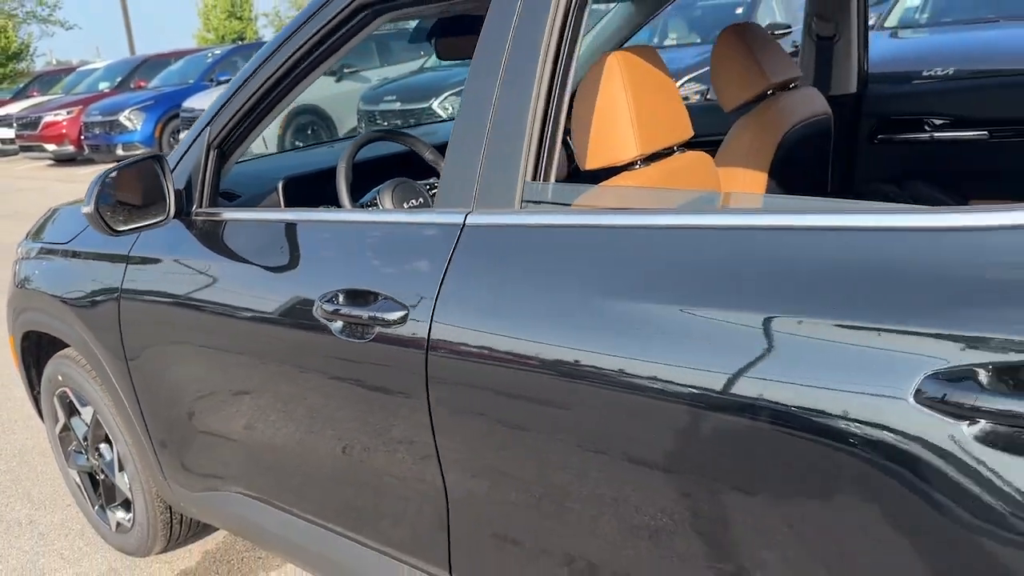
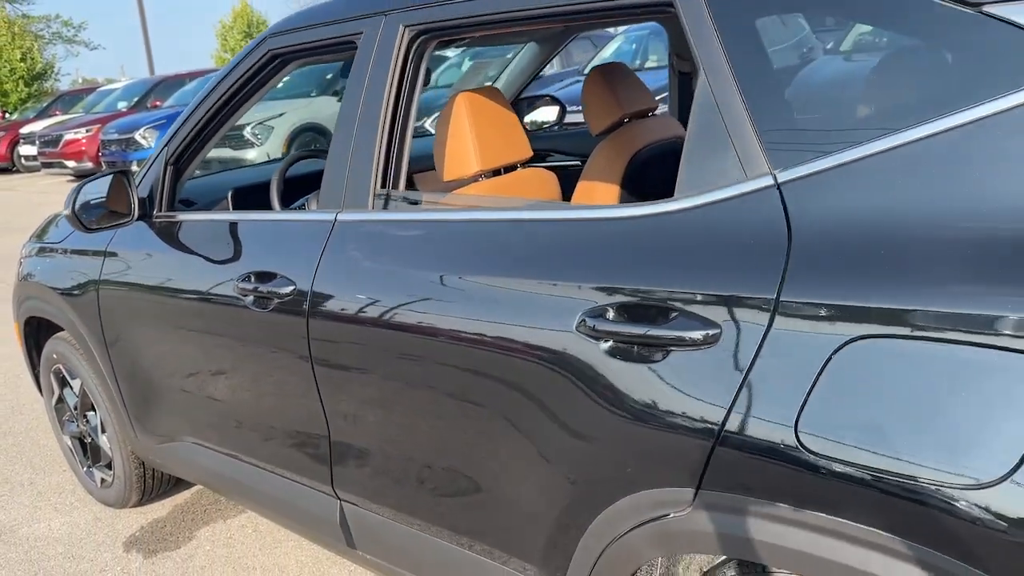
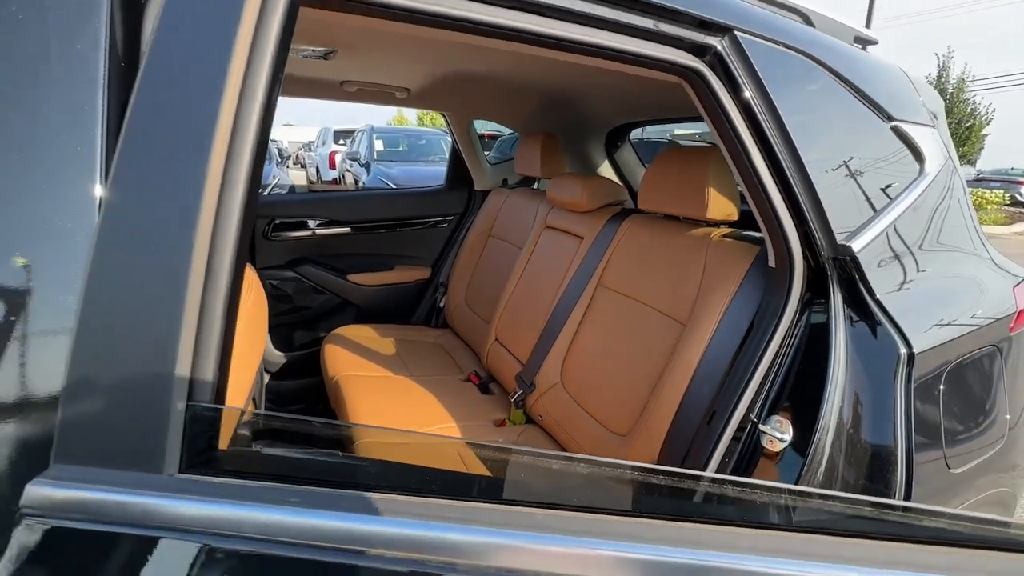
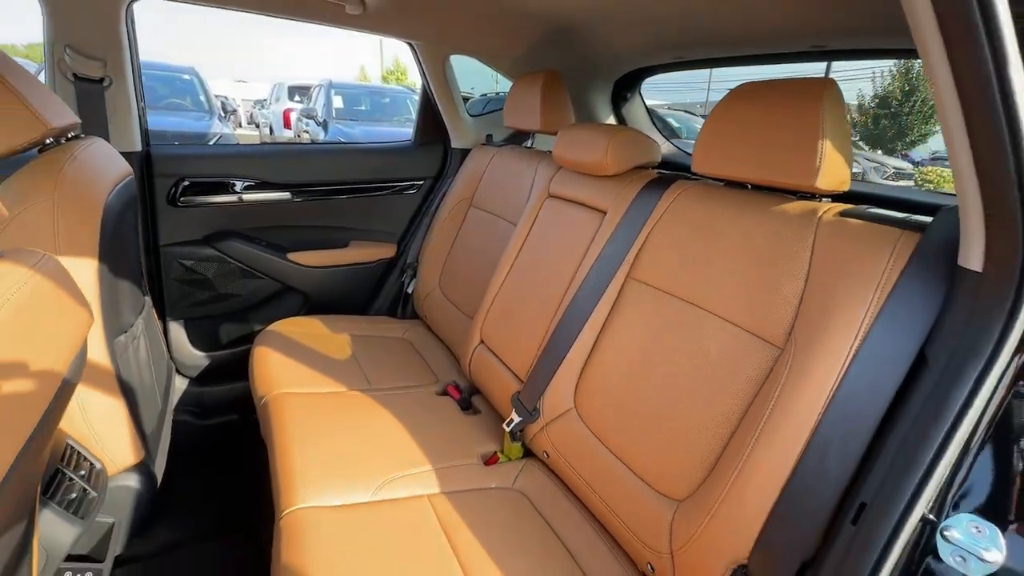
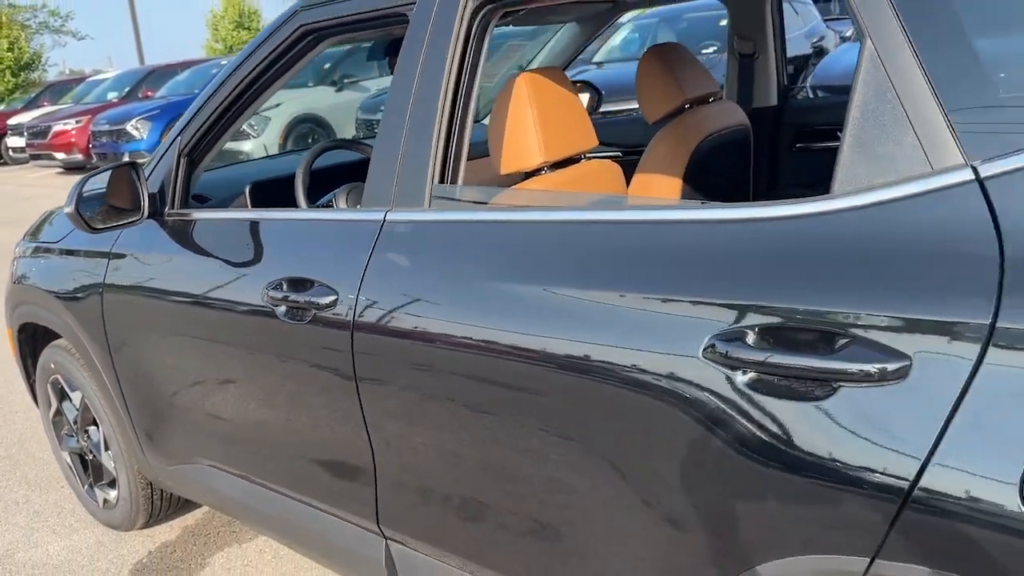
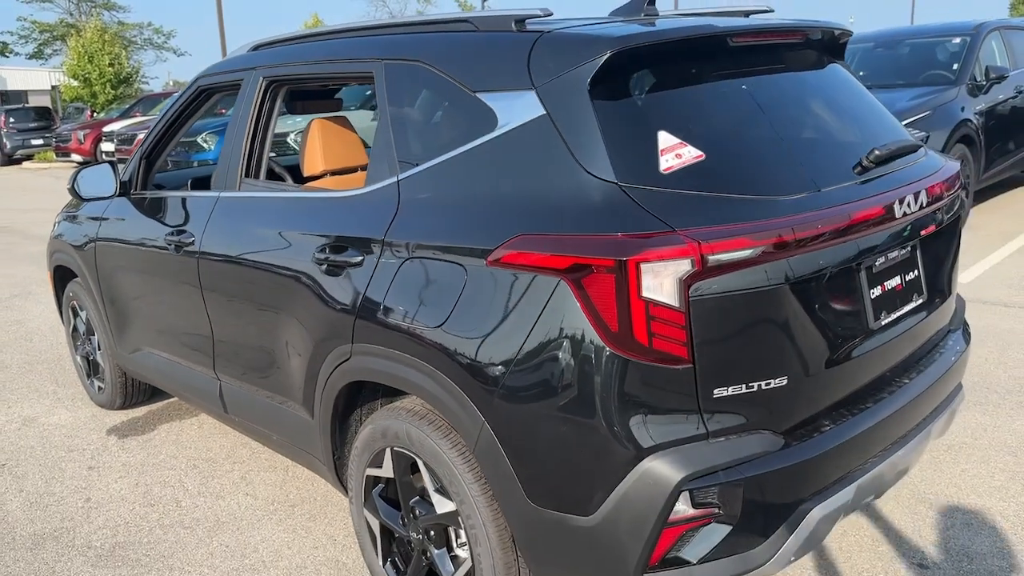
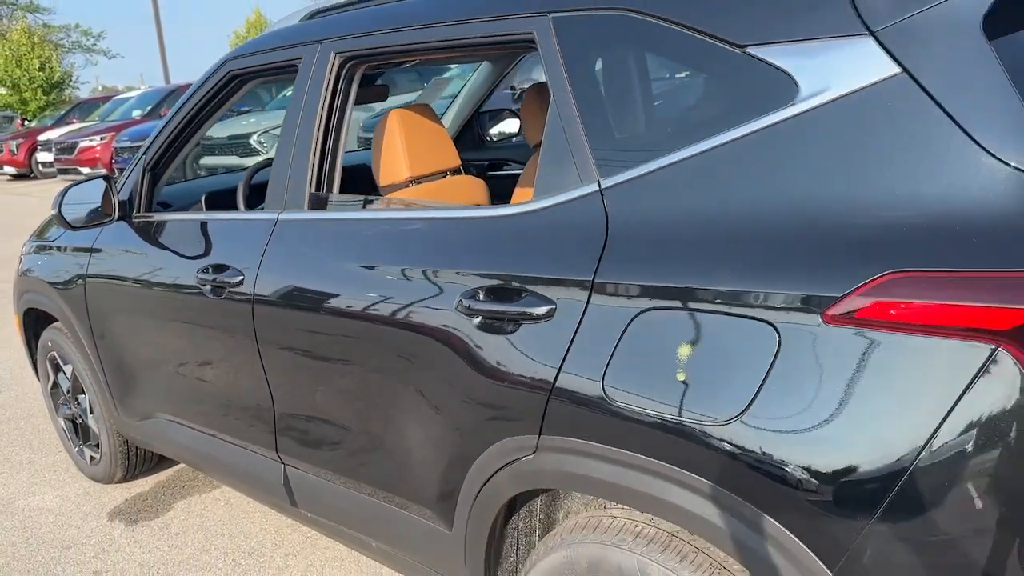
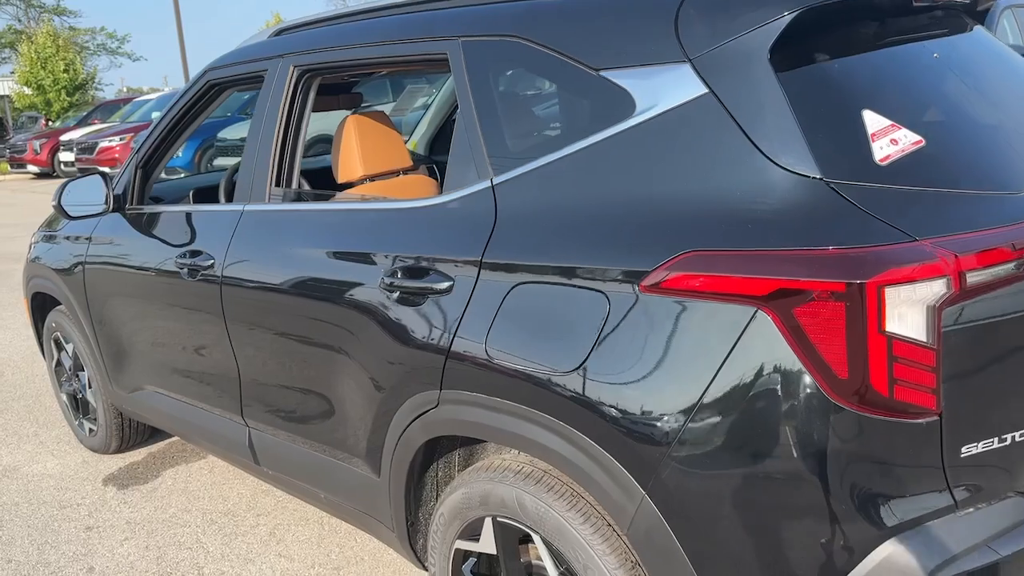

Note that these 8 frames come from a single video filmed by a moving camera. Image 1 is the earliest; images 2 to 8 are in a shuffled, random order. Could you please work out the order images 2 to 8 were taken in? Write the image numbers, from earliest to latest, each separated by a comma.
5, 2, 7, 8, 6, 4, 3
